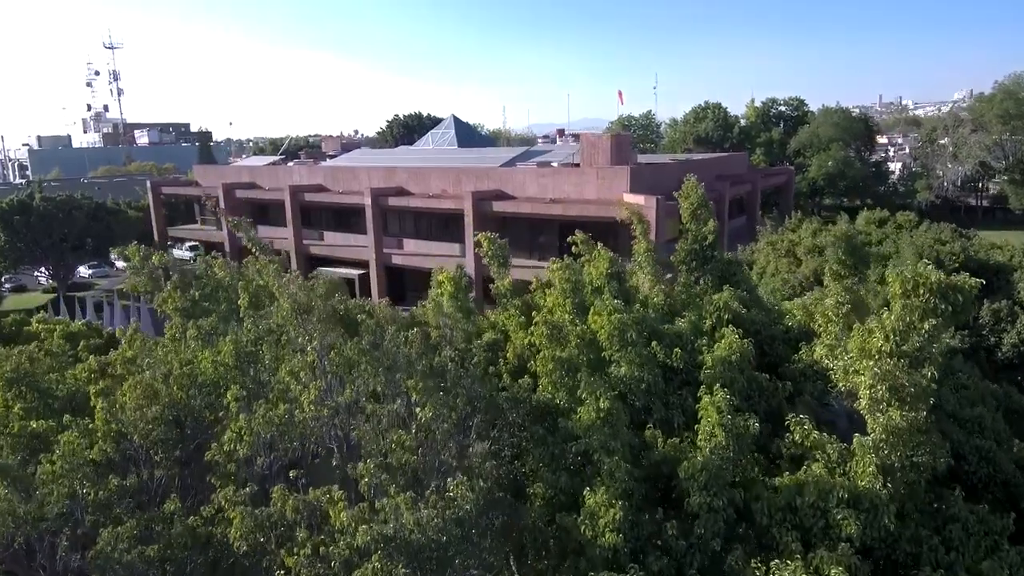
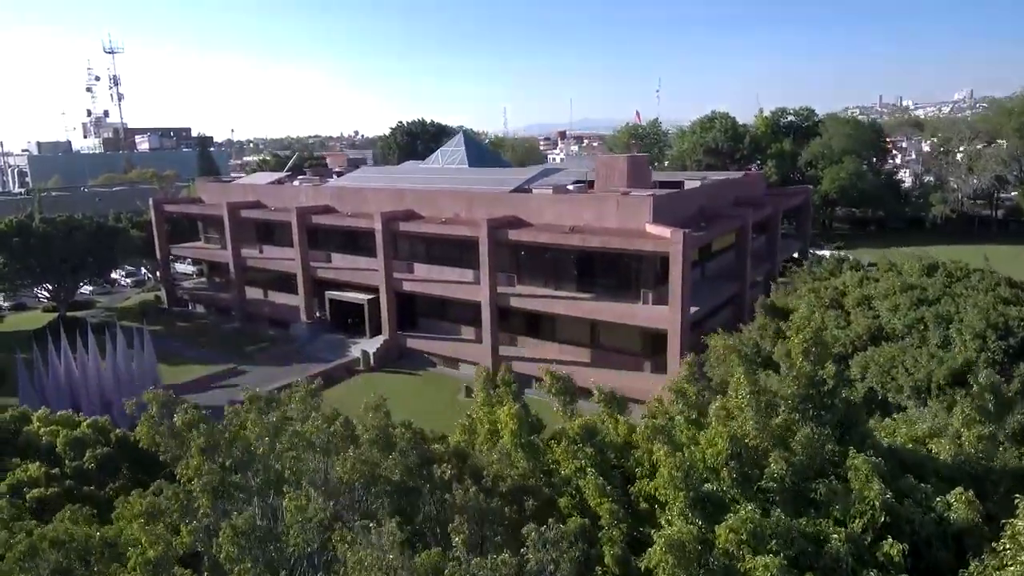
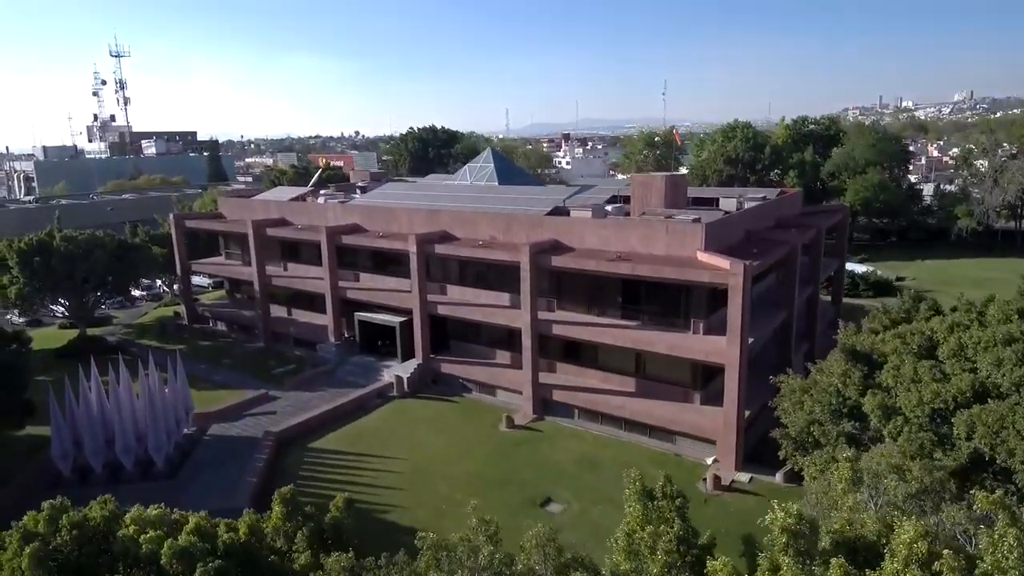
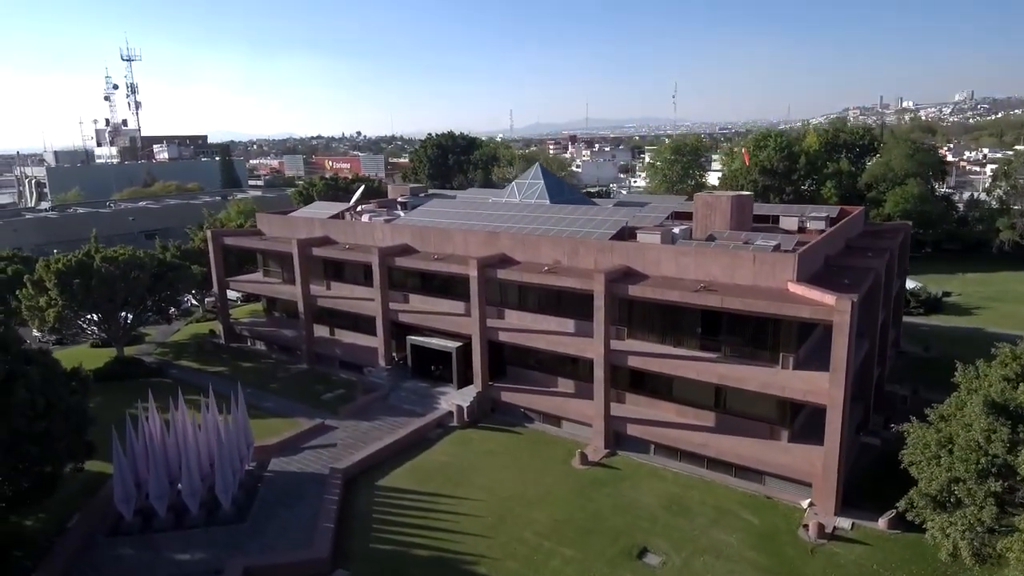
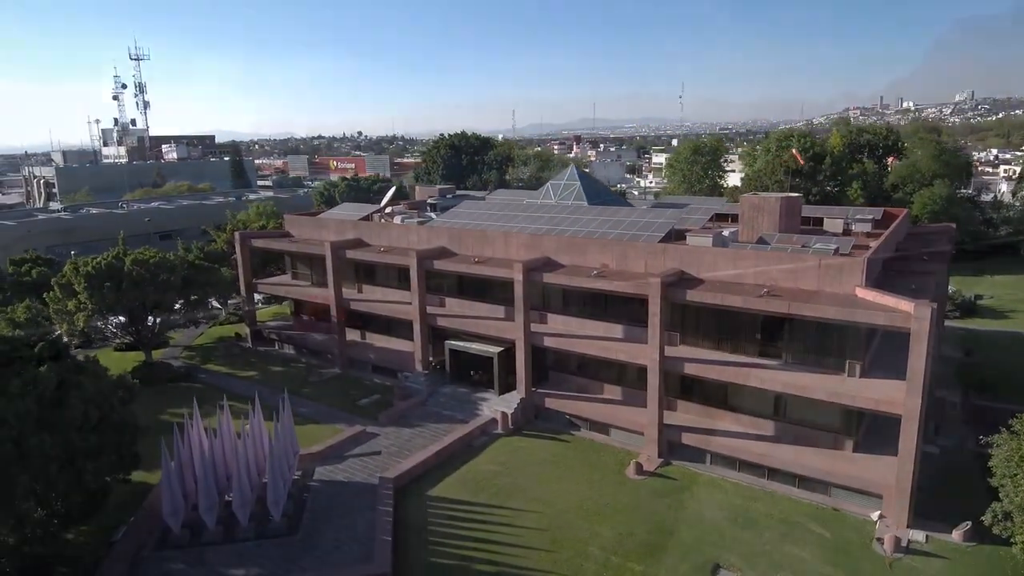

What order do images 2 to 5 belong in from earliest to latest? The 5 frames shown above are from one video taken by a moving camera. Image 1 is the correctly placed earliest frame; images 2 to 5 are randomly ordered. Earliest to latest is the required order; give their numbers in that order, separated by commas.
2, 3, 4, 5
